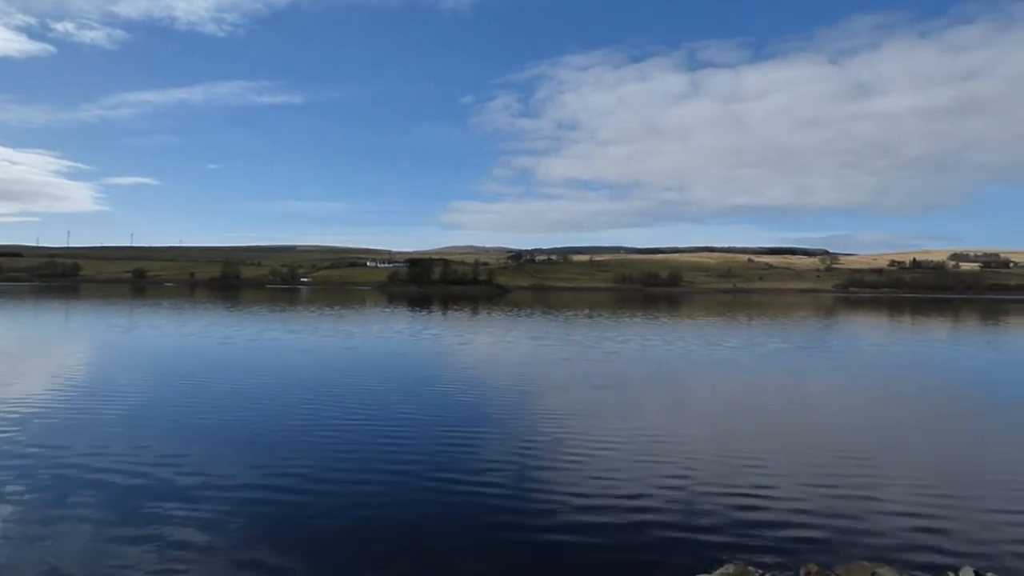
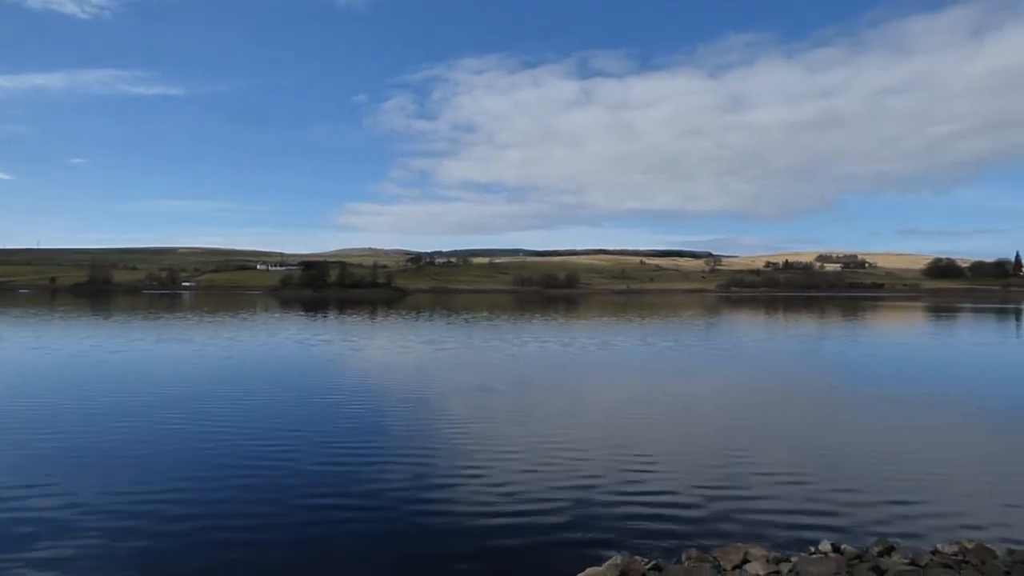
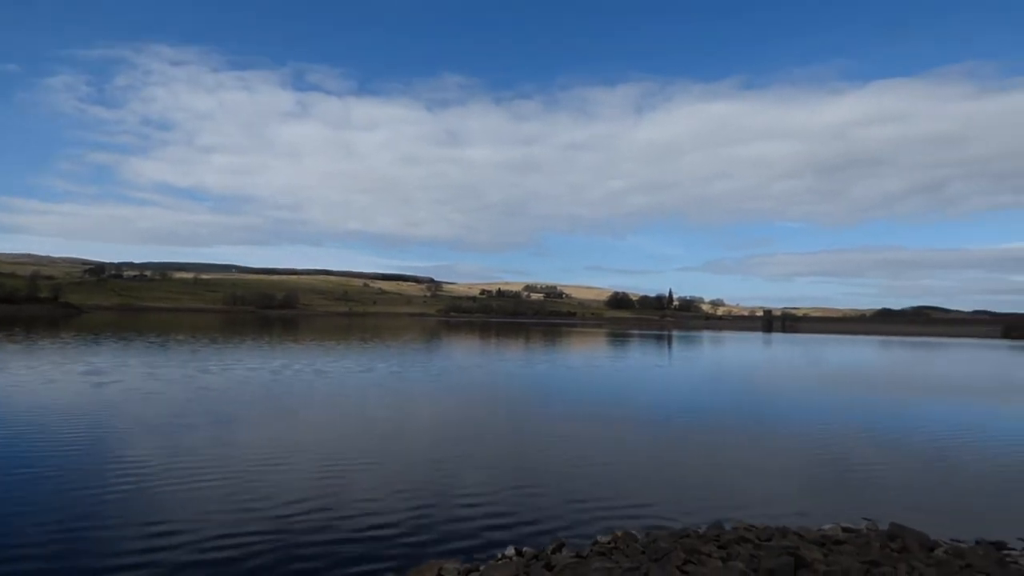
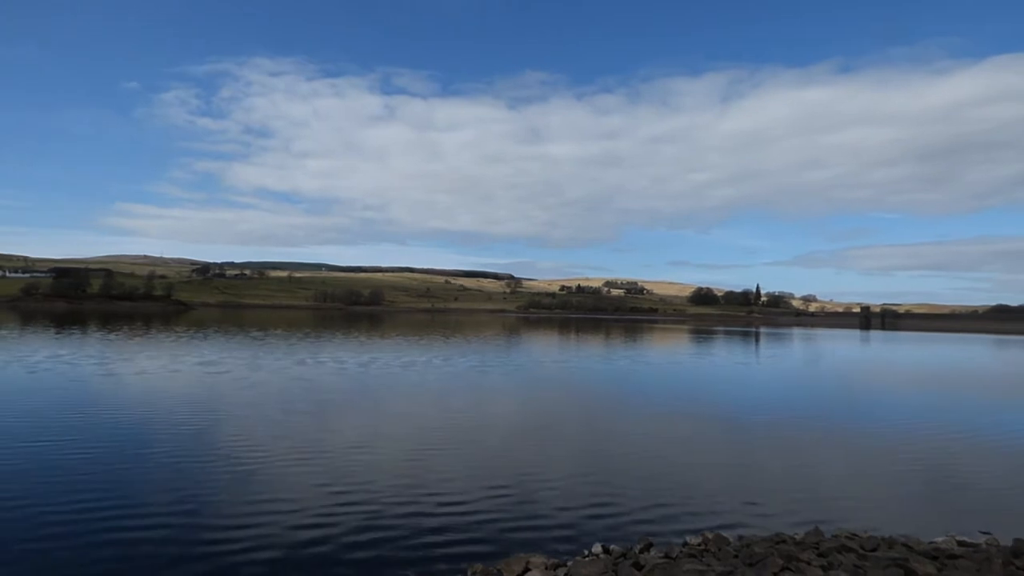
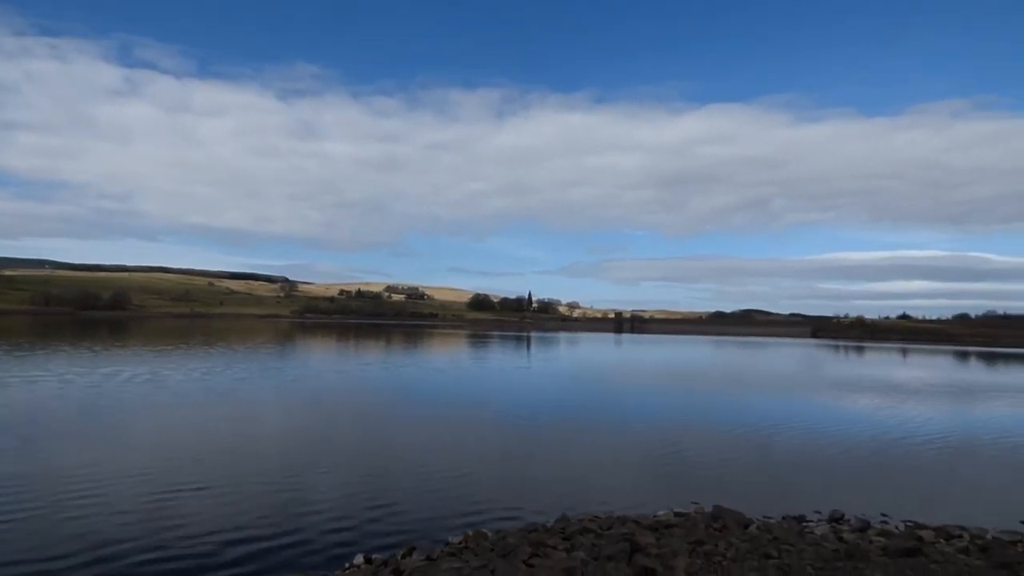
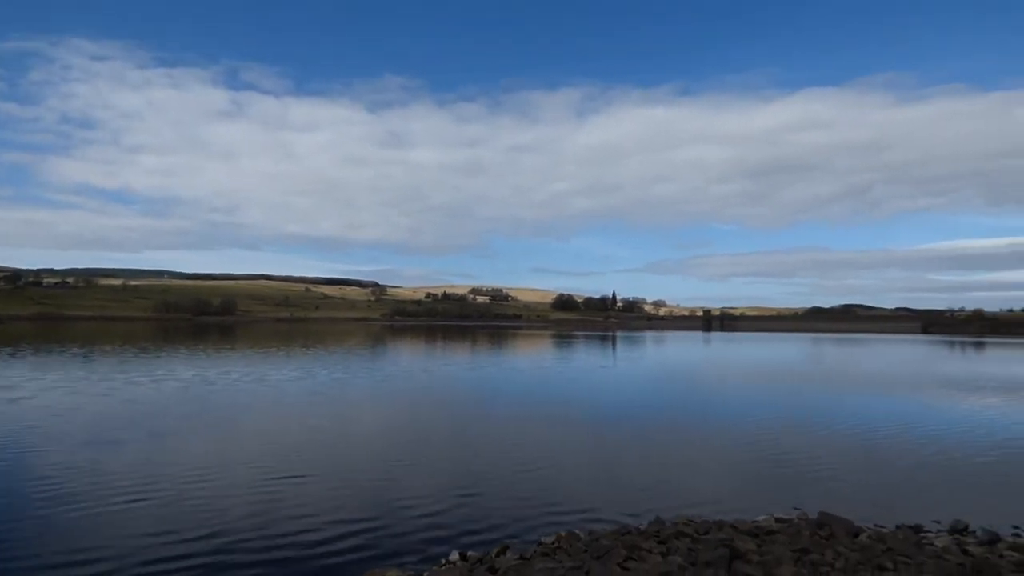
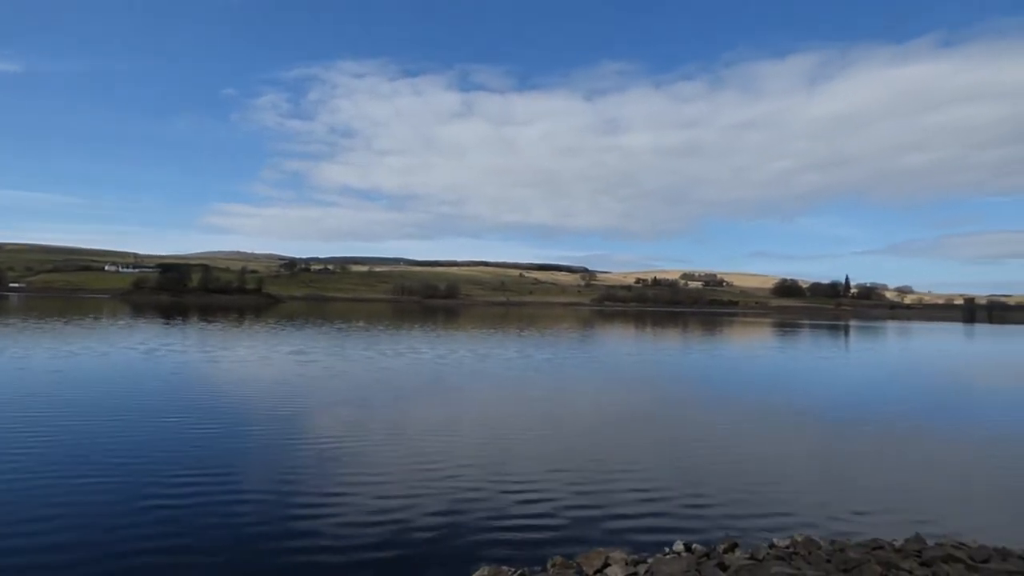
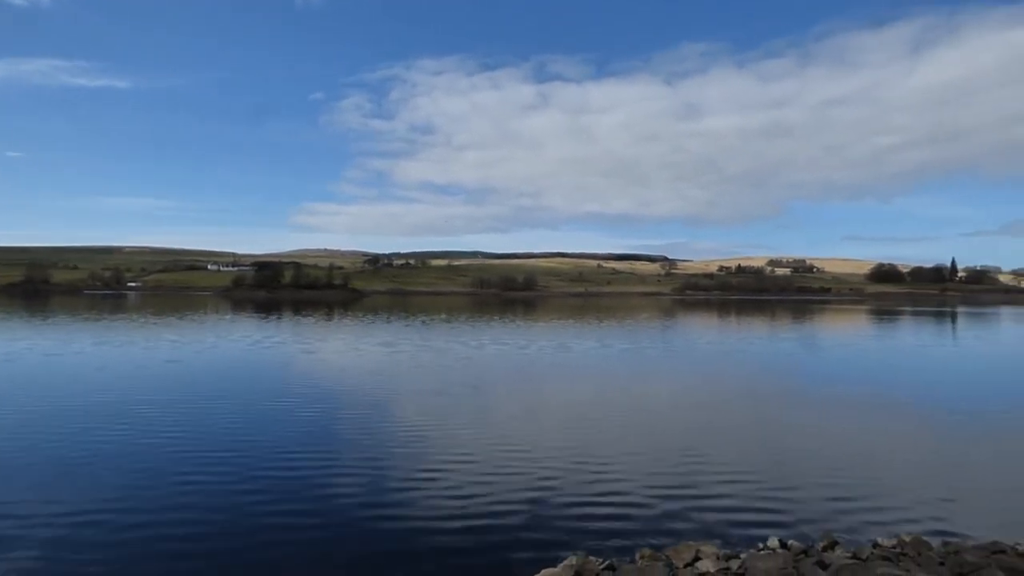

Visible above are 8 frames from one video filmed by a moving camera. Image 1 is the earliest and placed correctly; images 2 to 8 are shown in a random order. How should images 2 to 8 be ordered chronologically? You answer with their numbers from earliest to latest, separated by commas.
2, 8, 7, 4, 3, 6, 5
